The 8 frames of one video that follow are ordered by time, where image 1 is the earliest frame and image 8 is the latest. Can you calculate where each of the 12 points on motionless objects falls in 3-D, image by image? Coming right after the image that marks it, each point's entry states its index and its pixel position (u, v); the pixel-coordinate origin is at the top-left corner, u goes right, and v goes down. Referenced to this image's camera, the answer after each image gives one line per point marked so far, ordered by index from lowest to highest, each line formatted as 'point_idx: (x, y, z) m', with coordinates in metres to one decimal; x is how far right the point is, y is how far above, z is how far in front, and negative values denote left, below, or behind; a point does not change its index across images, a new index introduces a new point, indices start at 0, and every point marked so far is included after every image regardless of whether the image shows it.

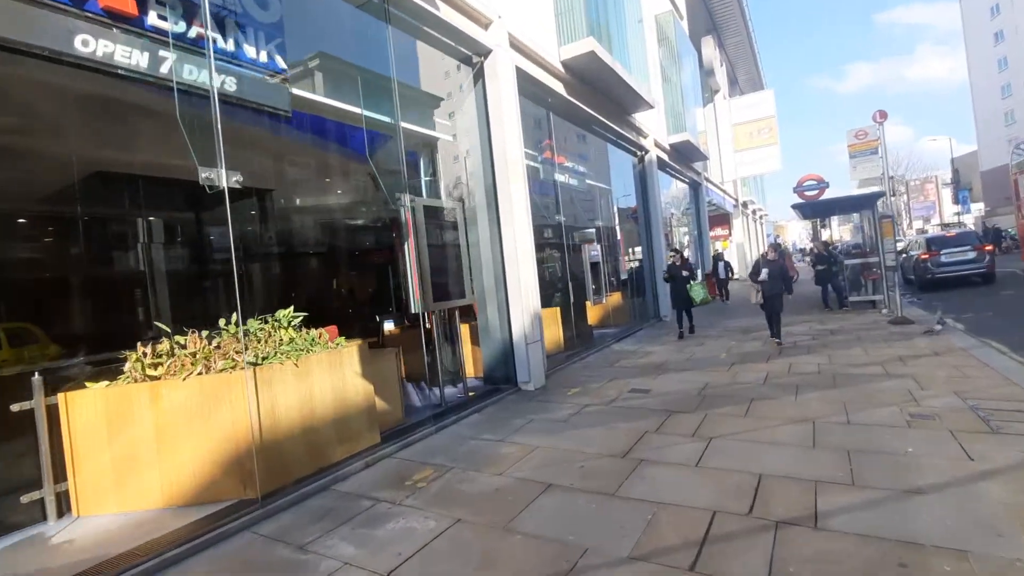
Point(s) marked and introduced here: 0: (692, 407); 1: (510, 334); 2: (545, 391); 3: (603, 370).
0: (+2.1, -1.4, +5.9) m
1: (0.0, -0.7, +7.5) m
2: (+0.5, -1.5, +7.3) m
3: (+1.5, -1.3, +8.4) m
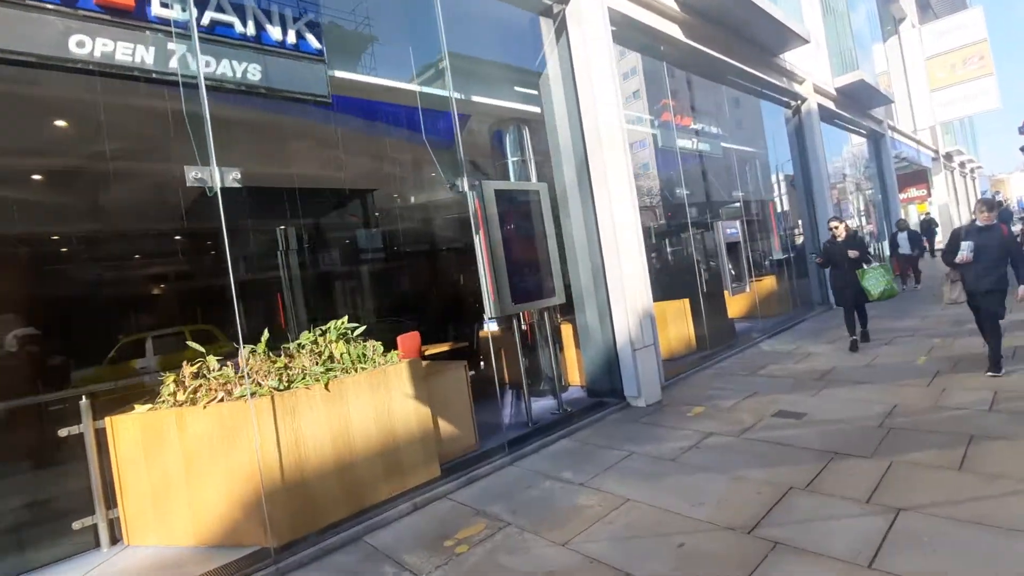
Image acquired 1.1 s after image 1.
0: (+2.8, -1.3, +4.1) m
1: (+1.2, -0.6, +6.2) m
2: (+1.7, -1.4, +5.8) m
3: (+2.9, -1.2, +6.6) m
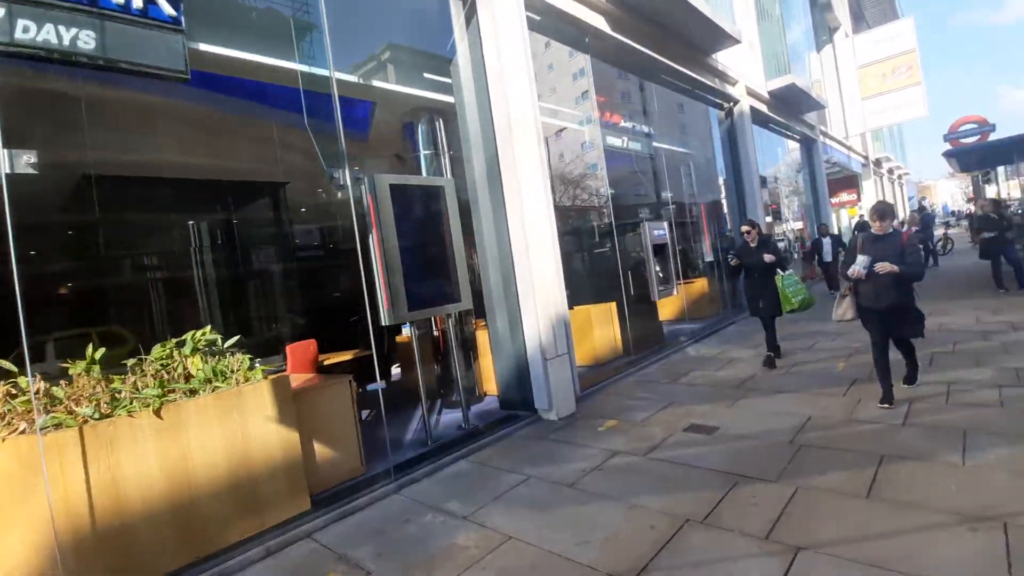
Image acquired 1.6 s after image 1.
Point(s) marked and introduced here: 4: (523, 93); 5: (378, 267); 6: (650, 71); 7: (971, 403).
0: (+1.9, -1.3, +3.8) m
1: (+0.1, -0.7, +5.7) m
2: (+0.6, -1.4, +5.5) m
3: (+1.8, -1.2, +6.3) m
4: (+0.1, +2.2, +5.9) m
5: (-1.3, +0.2, +5.0) m
6: (+2.7, +4.2, +9.9) m
7: (+4.0, -1.0, +4.6) m
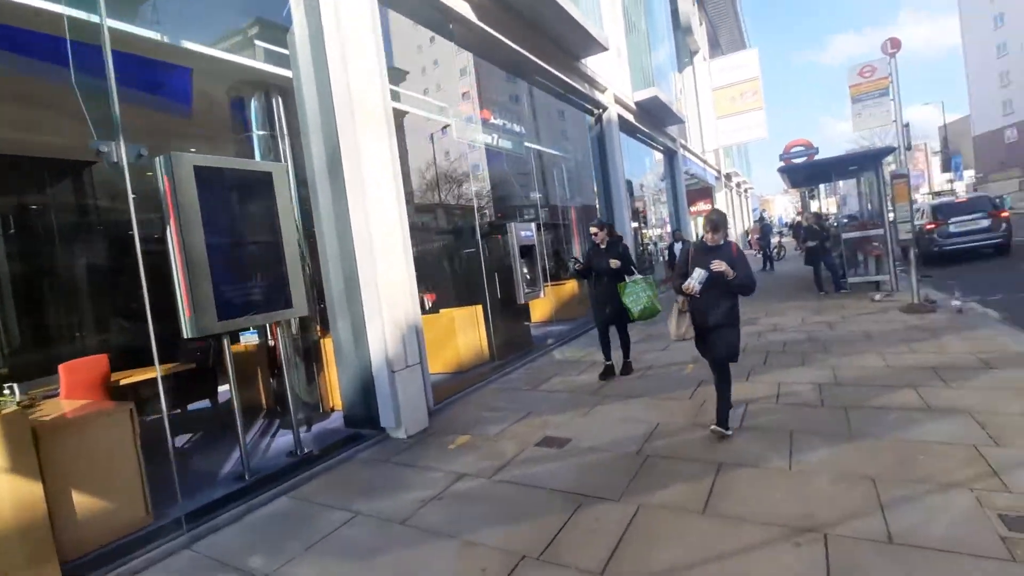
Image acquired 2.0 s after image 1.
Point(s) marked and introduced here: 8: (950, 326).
0: (+0.8, -1.4, +3.6) m
1: (-1.4, -0.7, +5.1) m
2: (-0.9, -1.5, +5.0) m
3: (+0.1, -1.3, +6.0) m
4: (-1.4, +2.2, +5.2) m
5: (-2.6, +0.2, +4.1) m
6: (+0.2, +4.1, +9.7) m
7: (+2.7, -1.1, +4.8) m
8: (+6.2, -0.5, +7.3) m
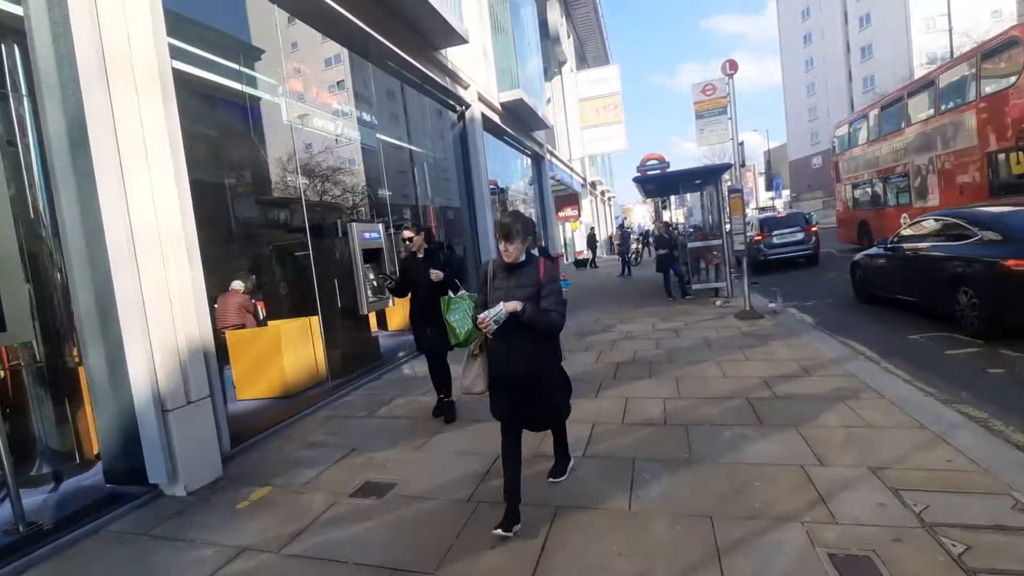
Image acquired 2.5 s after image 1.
0: (-0.4, -1.5, +3.0) m
1: (-2.9, -0.8, +3.9) m
2: (-2.3, -1.6, +3.9) m
3: (-1.6, -1.4, +5.2) m
4: (-2.9, +2.1, +4.0) m
5: (-3.8, +0.1, +2.6) m
6: (-2.4, +4.0, +8.8) m
7: (+1.2, -1.2, +4.6) m
8: (+4.0, -0.7, +7.8) m
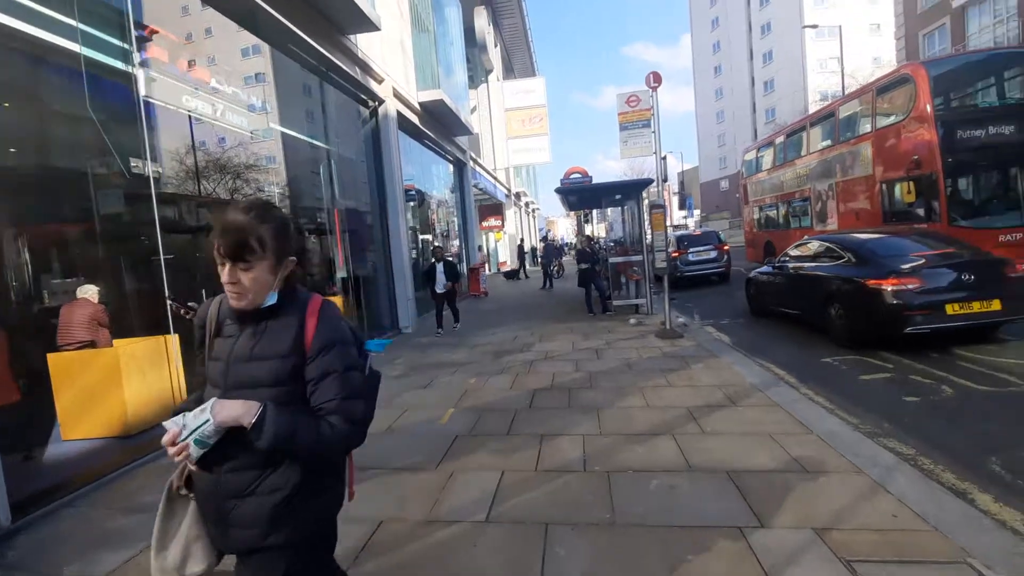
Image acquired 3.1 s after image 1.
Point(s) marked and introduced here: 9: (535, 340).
0: (-1.0, -1.6, +2.1) m
1: (-3.5, -0.9, +2.7) m
2: (-3.0, -1.7, +2.7) m
3: (-2.5, -1.5, +4.1) m
4: (-3.5, +2.0, +2.9) m
5: (-4.3, 0.0, +1.3) m
6: (-3.7, +3.8, +7.7) m
7: (+0.4, -1.4, +3.9) m
8: (+2.7, -1.0, +7.6) m
9: (+0.4, -0.9, +9.4) m
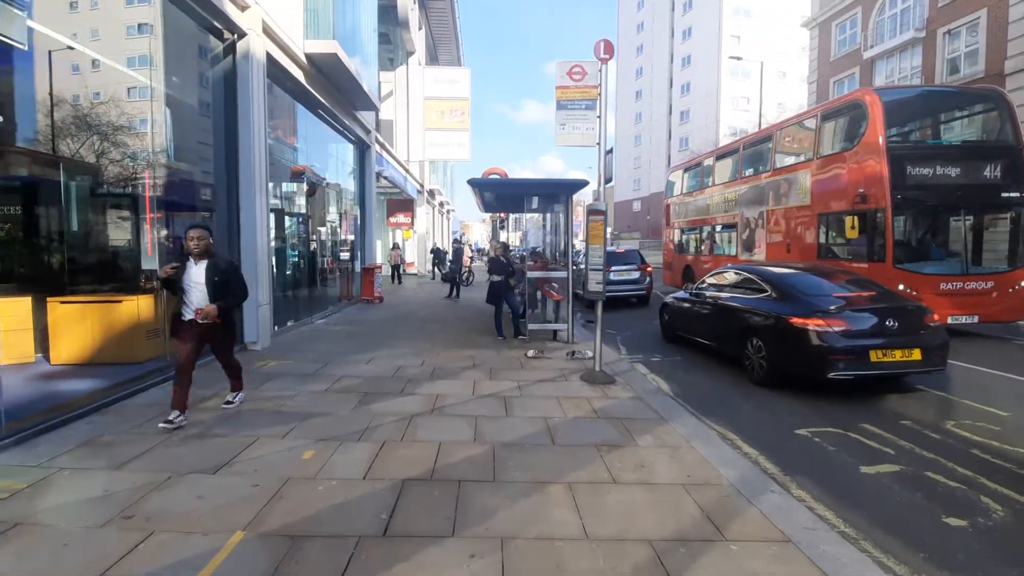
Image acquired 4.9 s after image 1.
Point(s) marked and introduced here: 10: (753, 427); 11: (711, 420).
0: (-1.3, -1.7, -0.4) m
1: (-3.9, -0.8, -0.3) m
2: (-3.4, -1.6, -0.1) m
3: (-3.2, -1.5, +1.3) m
4: (-3.7, +2.1, 0.0) m
5: (-4.3, +0.2, -1.8) m
6: (-4.6, +3.9, +4.7) m
7: (-0.4, -1.6, +1.6) m
8: (+1.4, -1.4, +5.6) m
9: (-1.2, -1.2, +7.0) m
10: (+2.7, -1.5, +5.7) m
11: (+2.3, -1.5, +5.9) m
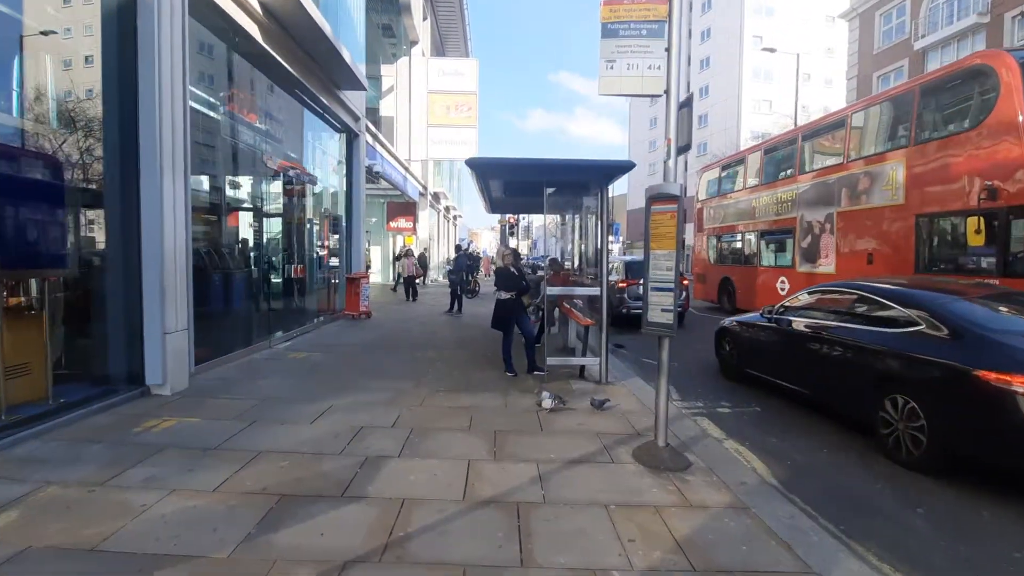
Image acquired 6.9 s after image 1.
0: (-1.3, -1.8, -2.9) m
1: (-3.9, -0.9, -2.7) m
2: (-3.4, -1.7, -2.6) m
3: (-3.1, -1.6, -1.1) m
4: (-3.6, +2.0, -2.4) m
5: (-4.3, +0.1, -4.2) m
6: (-4.4, +3.8, +2.4) m
7: (-0.3, -1.7, -0.9) m
8: (+1.5, -1.6, +3.1) m
9: (-1.0, -1.4, +4.5) m
10: (+2.8, -1.8, +3.2) m
11: (+2.4, -1.7, +3.4) m
